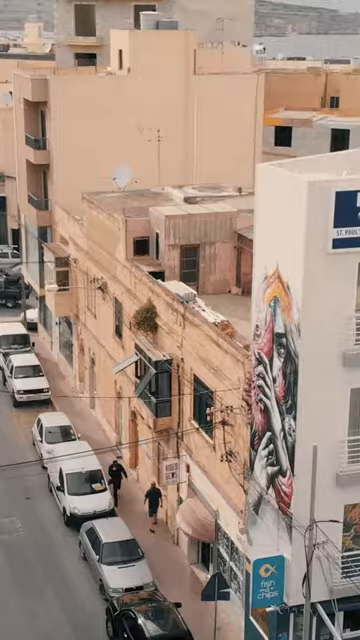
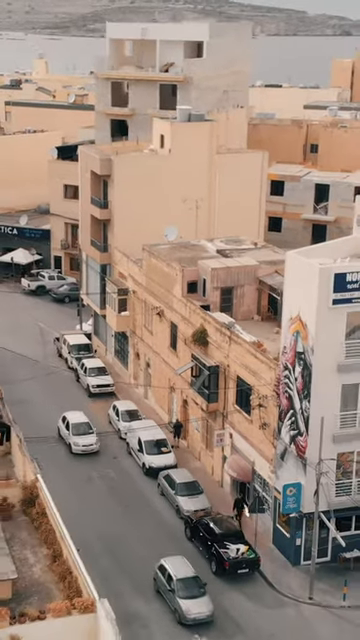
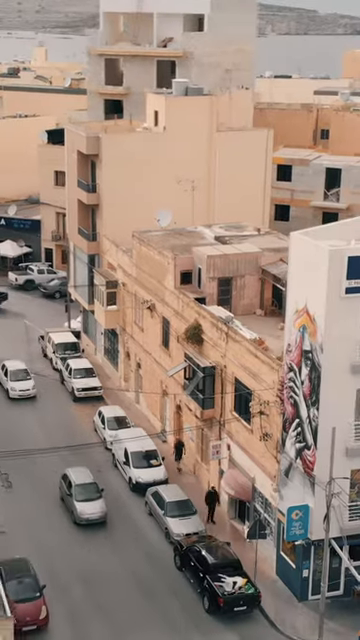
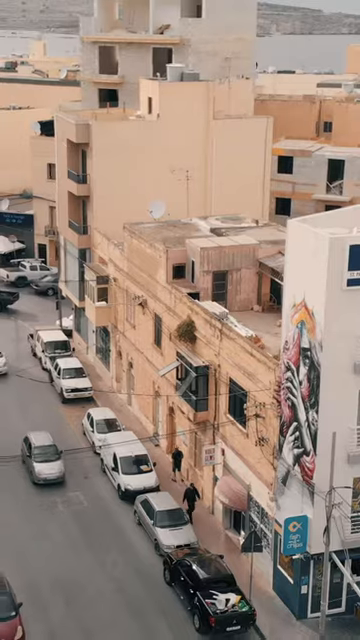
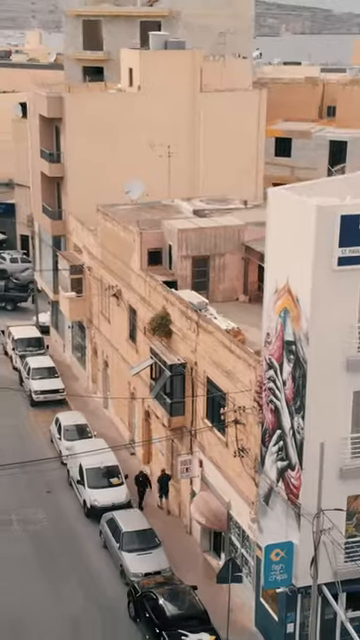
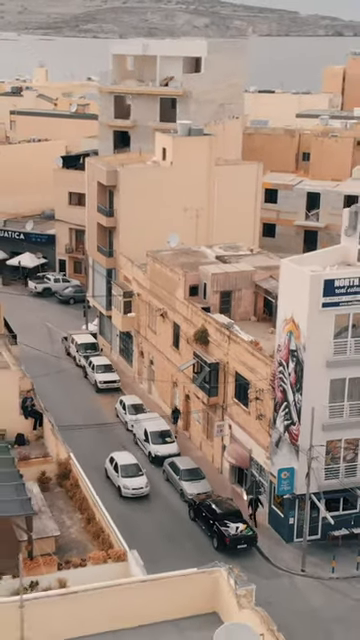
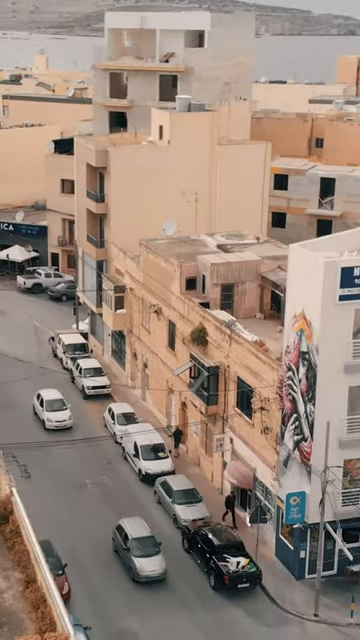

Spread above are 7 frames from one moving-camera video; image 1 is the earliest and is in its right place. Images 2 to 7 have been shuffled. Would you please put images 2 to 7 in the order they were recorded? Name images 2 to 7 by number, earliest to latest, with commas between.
5, 4, 3, 7, 2, 6
